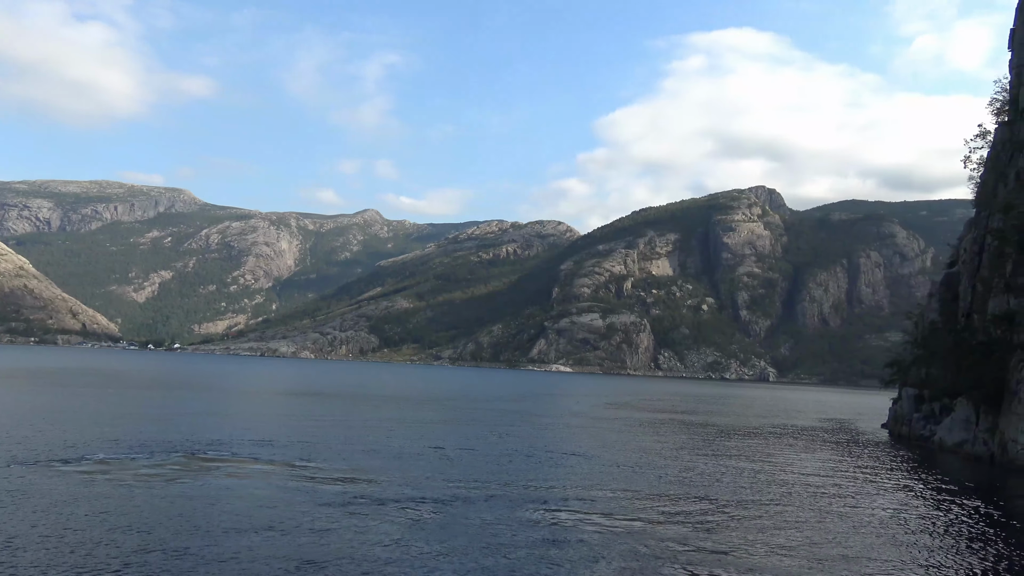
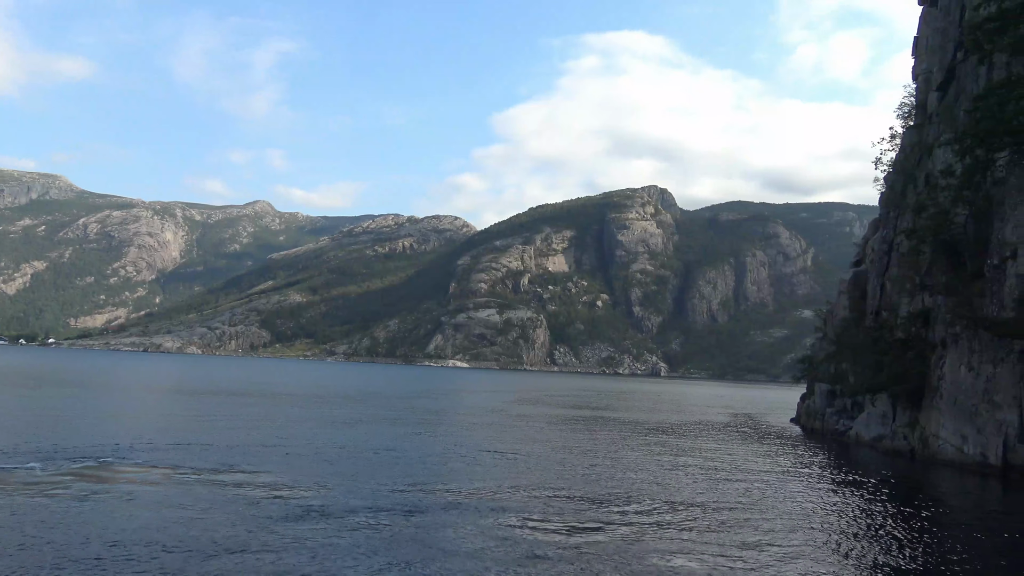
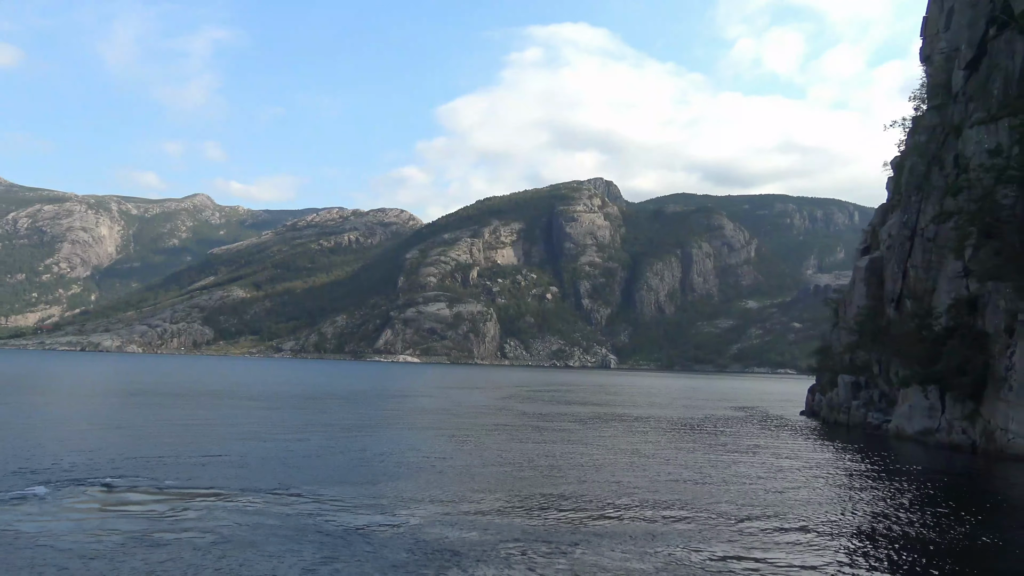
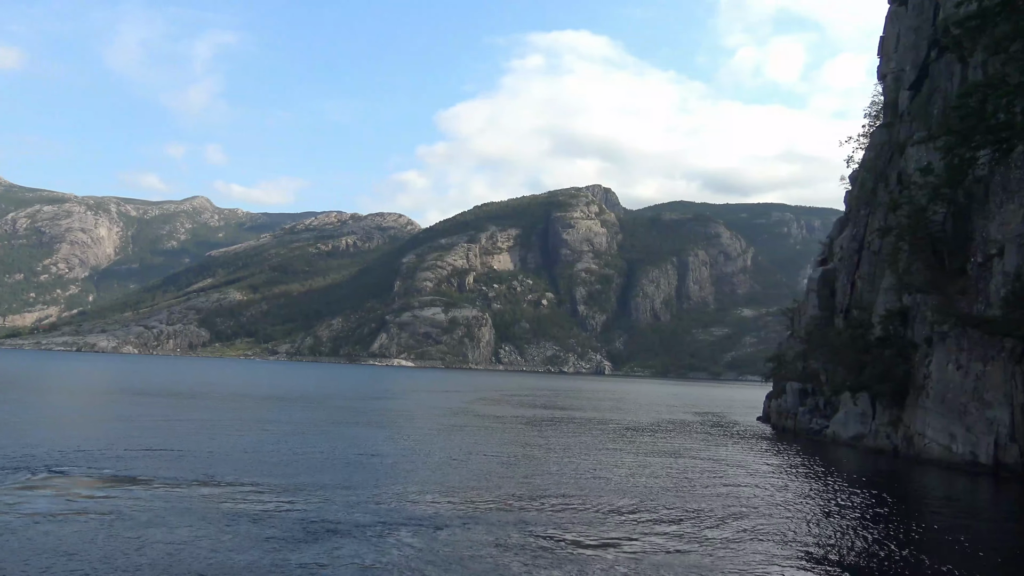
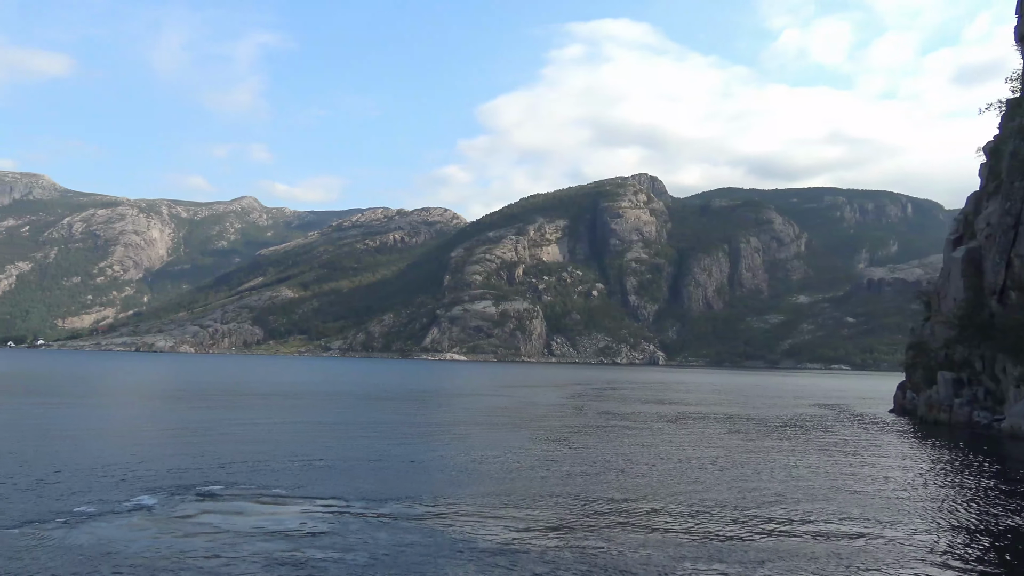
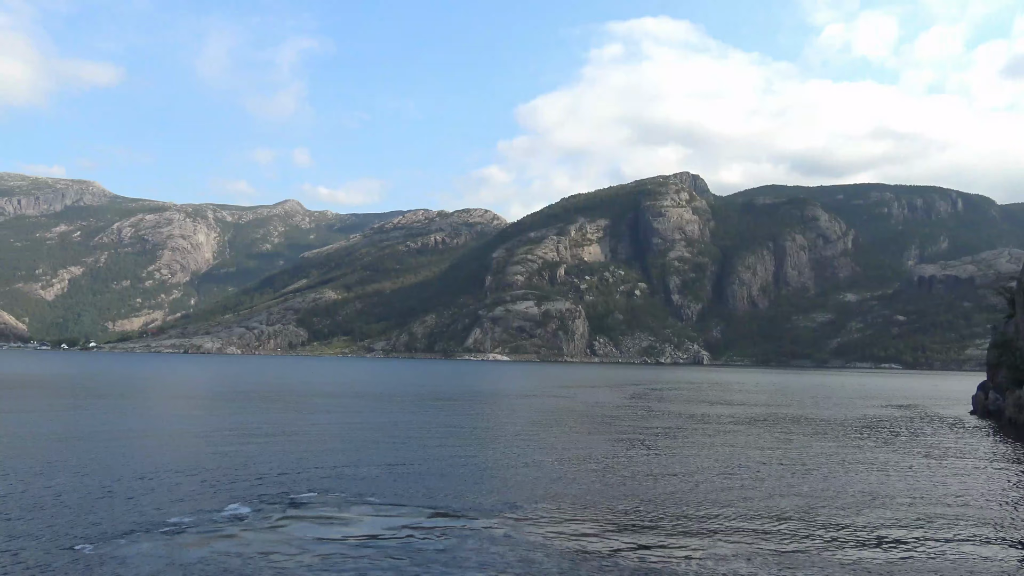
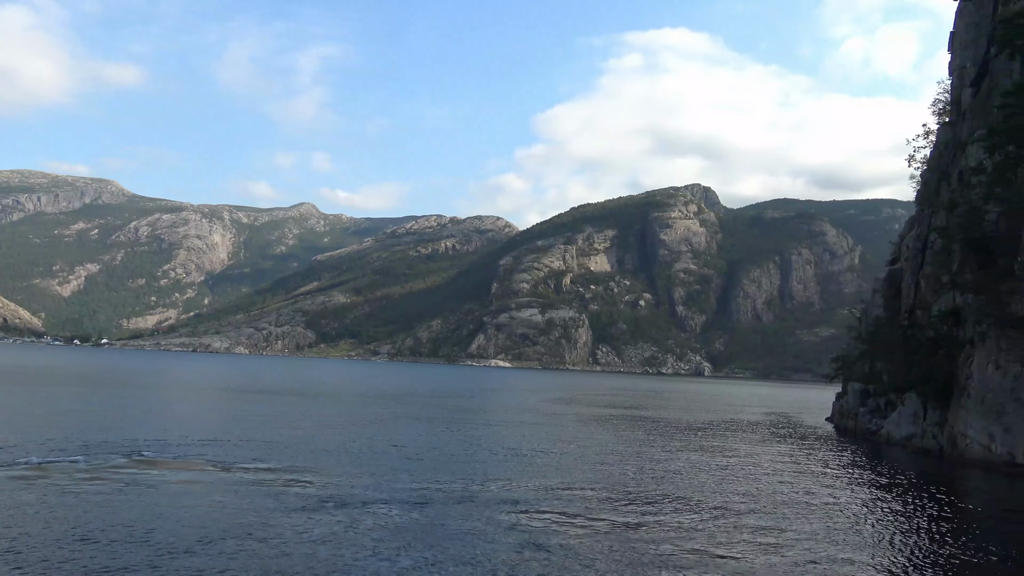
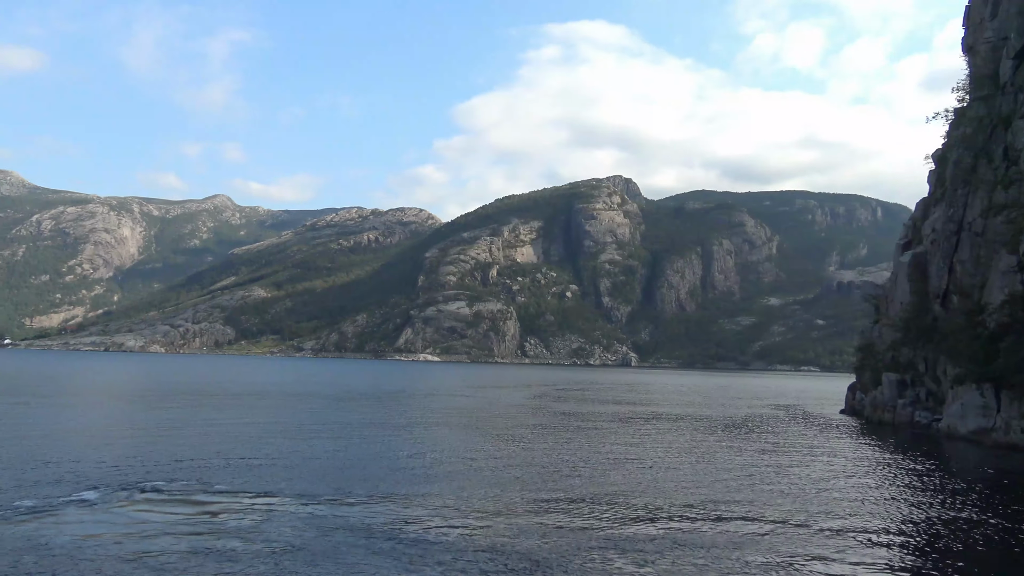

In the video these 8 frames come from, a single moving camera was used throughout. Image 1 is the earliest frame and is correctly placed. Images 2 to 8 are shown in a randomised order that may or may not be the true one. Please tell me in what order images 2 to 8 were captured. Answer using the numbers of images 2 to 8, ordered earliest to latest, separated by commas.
7, 2, 4, 3, 8, 5, 6
